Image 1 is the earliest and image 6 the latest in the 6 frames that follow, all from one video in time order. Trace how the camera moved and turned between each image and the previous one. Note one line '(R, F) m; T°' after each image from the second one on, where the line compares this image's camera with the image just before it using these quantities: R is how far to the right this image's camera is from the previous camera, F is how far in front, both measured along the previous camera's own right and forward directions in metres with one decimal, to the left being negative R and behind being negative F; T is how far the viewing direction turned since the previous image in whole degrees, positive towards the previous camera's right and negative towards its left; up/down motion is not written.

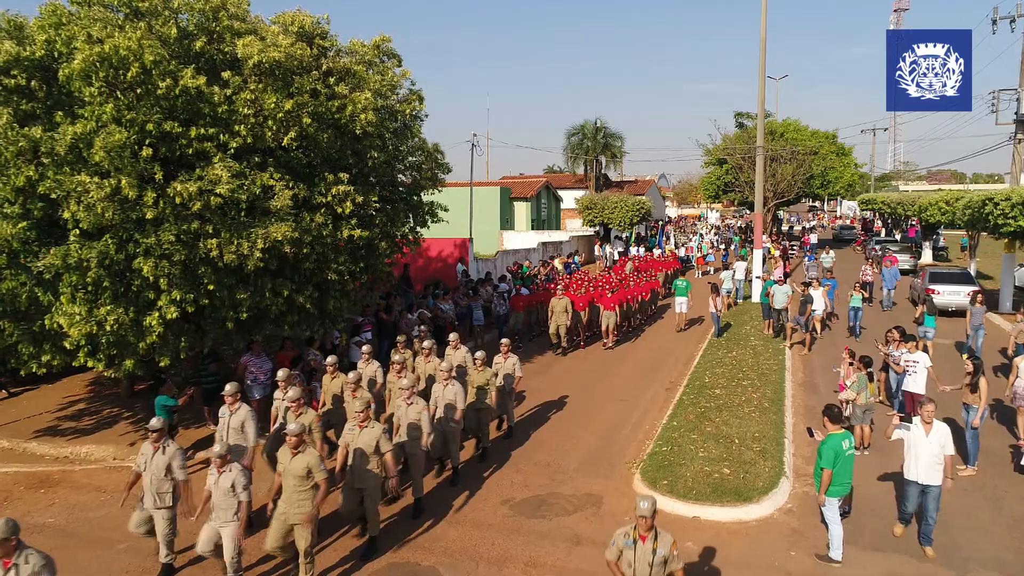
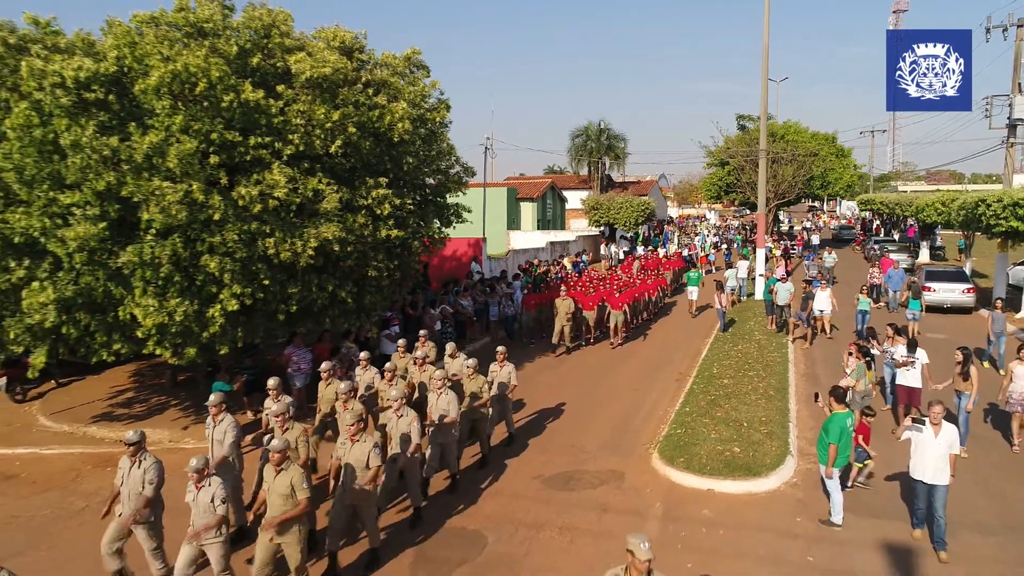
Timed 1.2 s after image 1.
(-0.4, -0.8) m; 0°
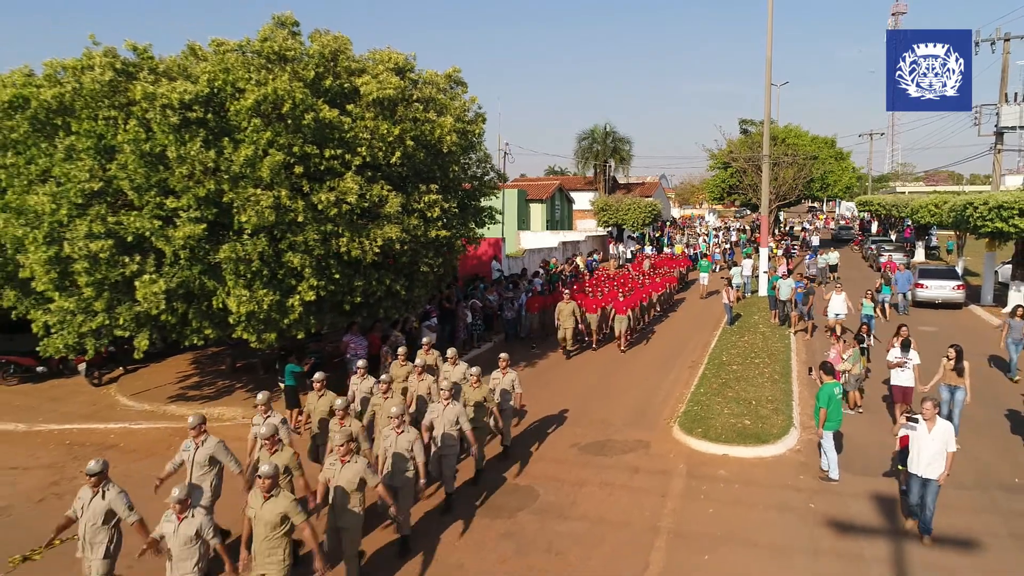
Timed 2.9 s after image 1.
(-0.7, -1.4) m; 0°
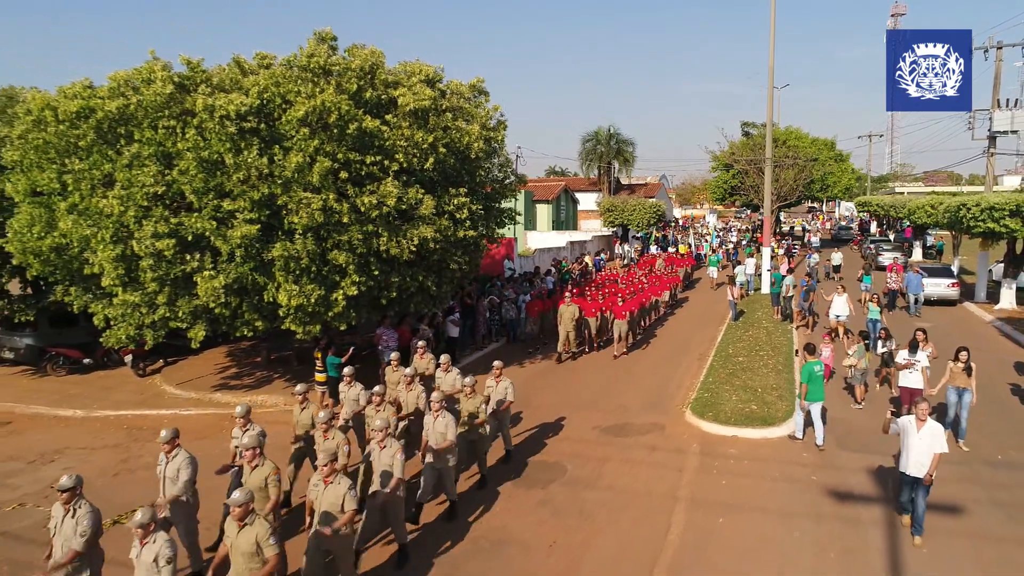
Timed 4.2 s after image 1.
(-0.5, -1.0) m; 0°
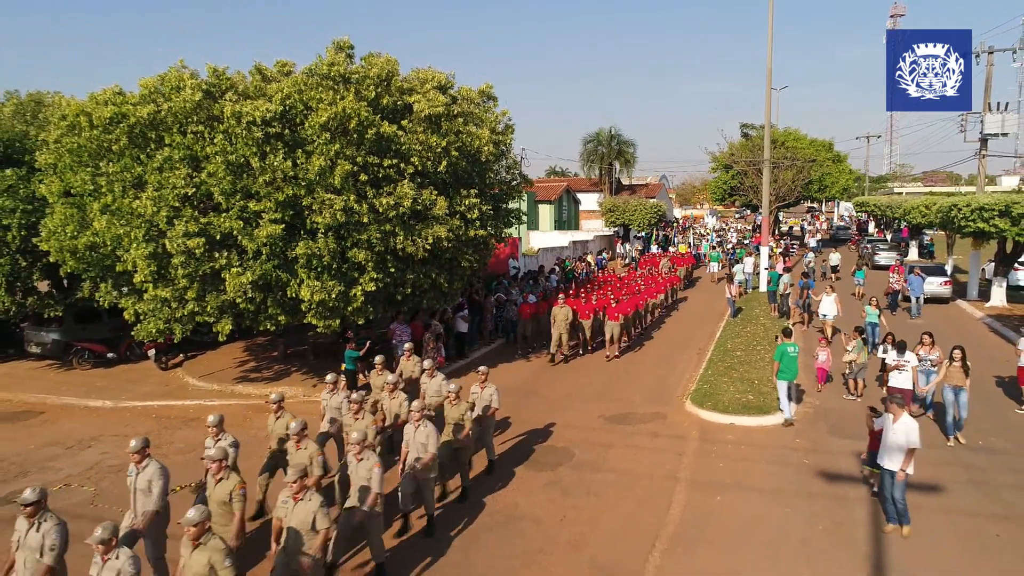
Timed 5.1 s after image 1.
(-0.2, -0.7) m; 0°
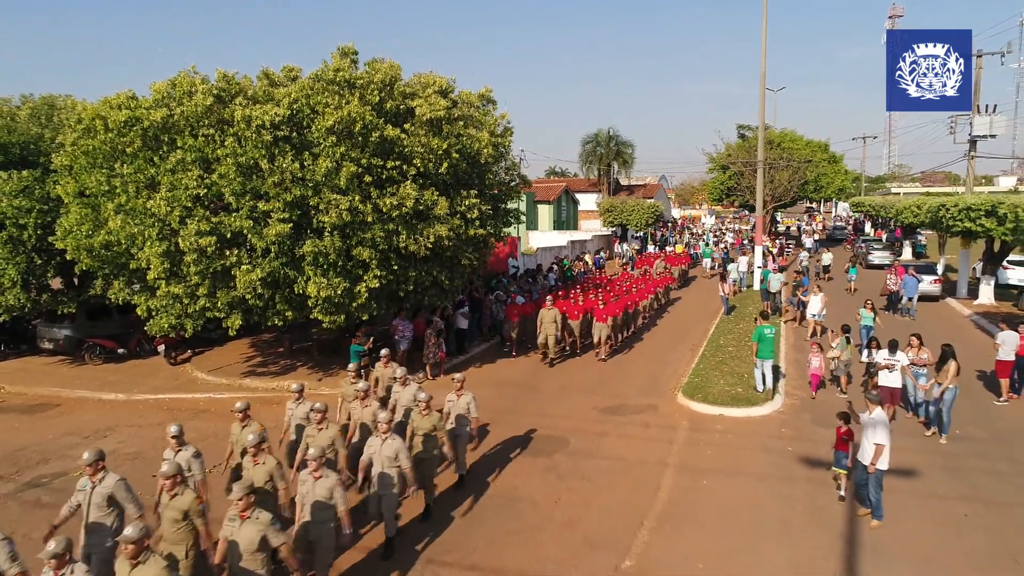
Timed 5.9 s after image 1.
(0.0, -0.5) m; 0°
